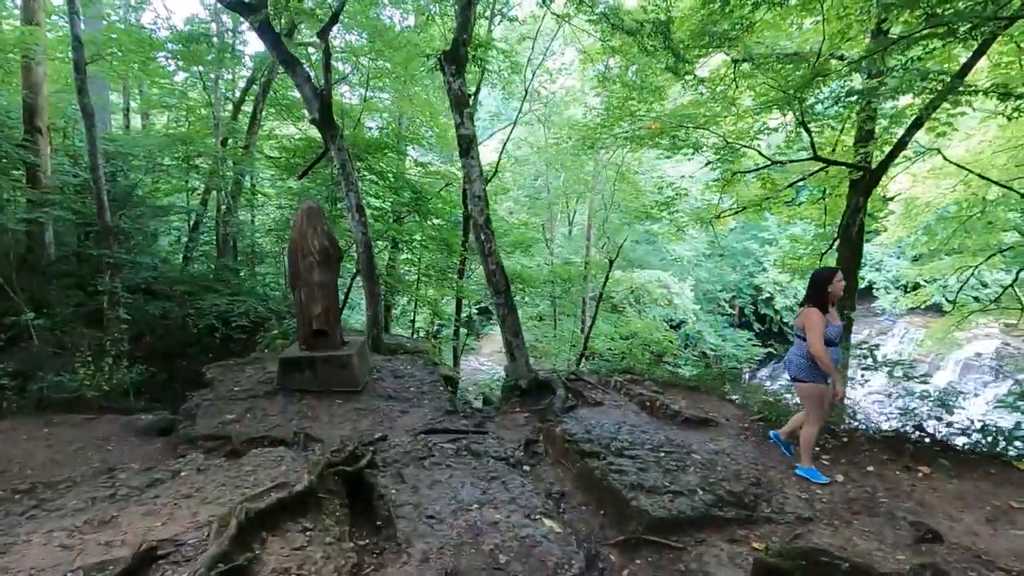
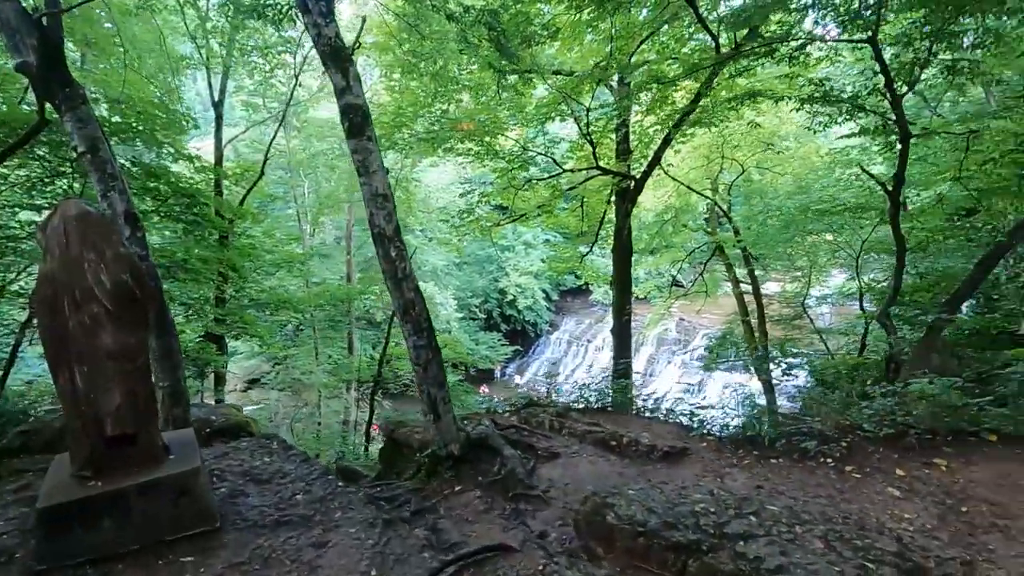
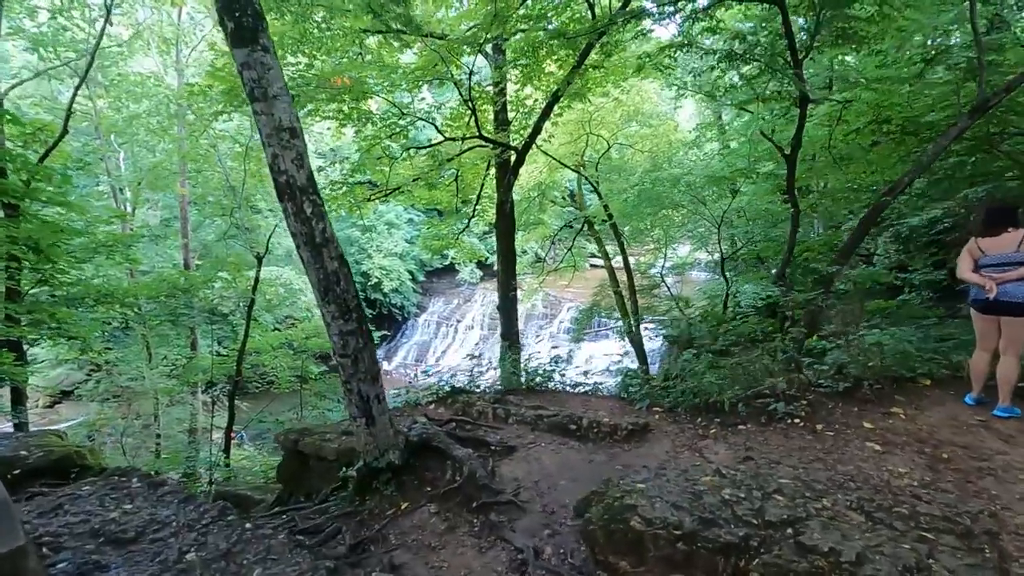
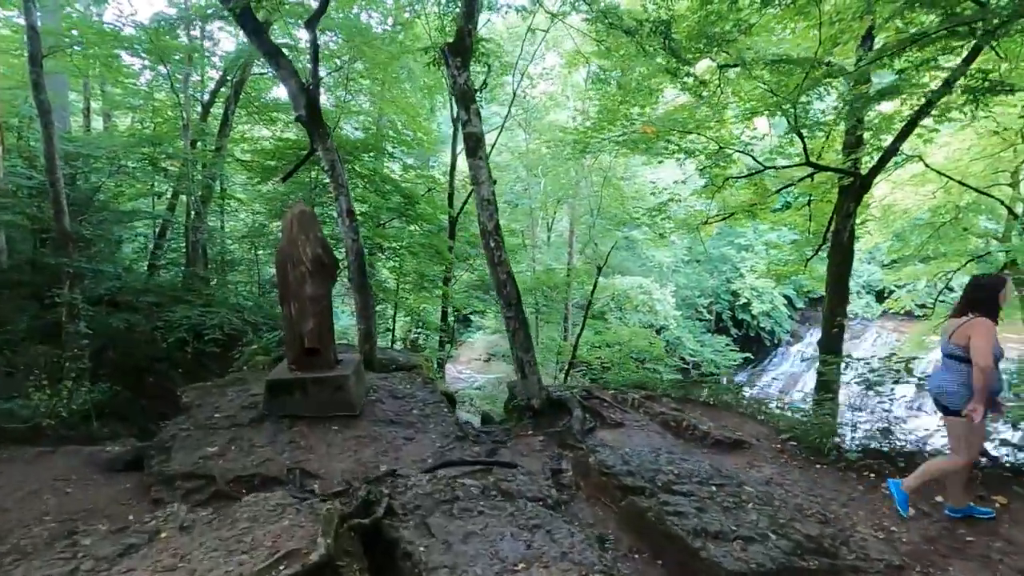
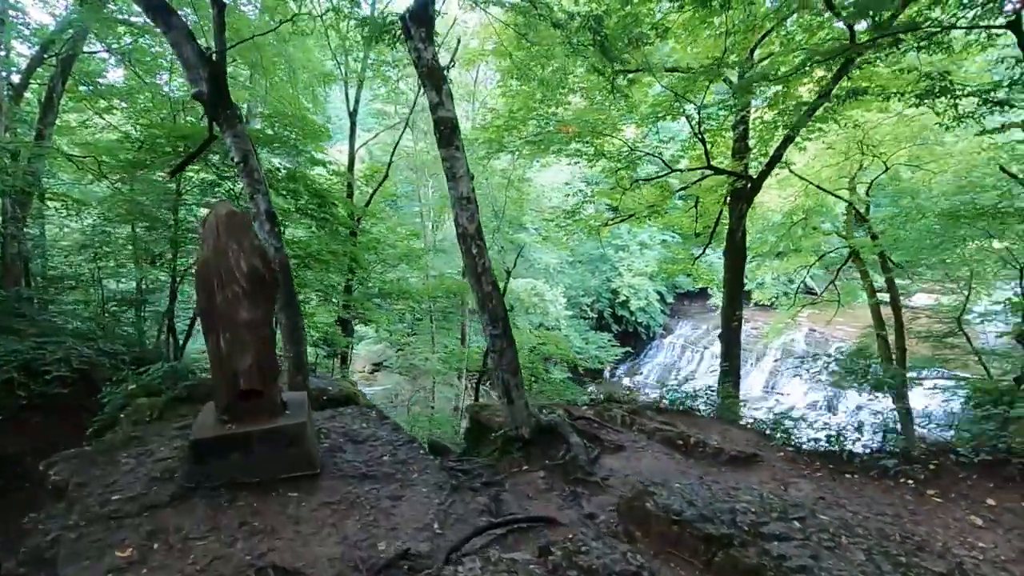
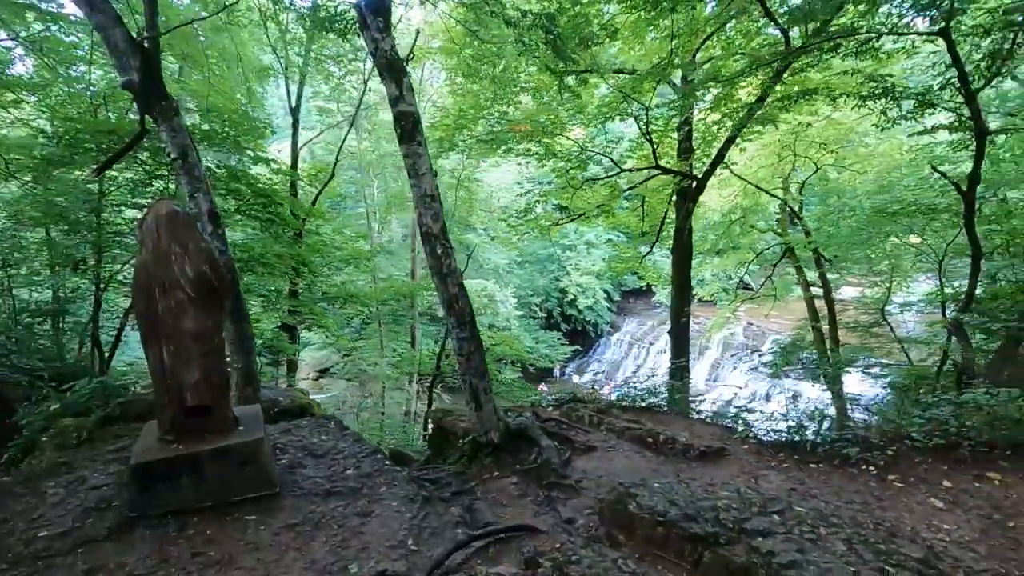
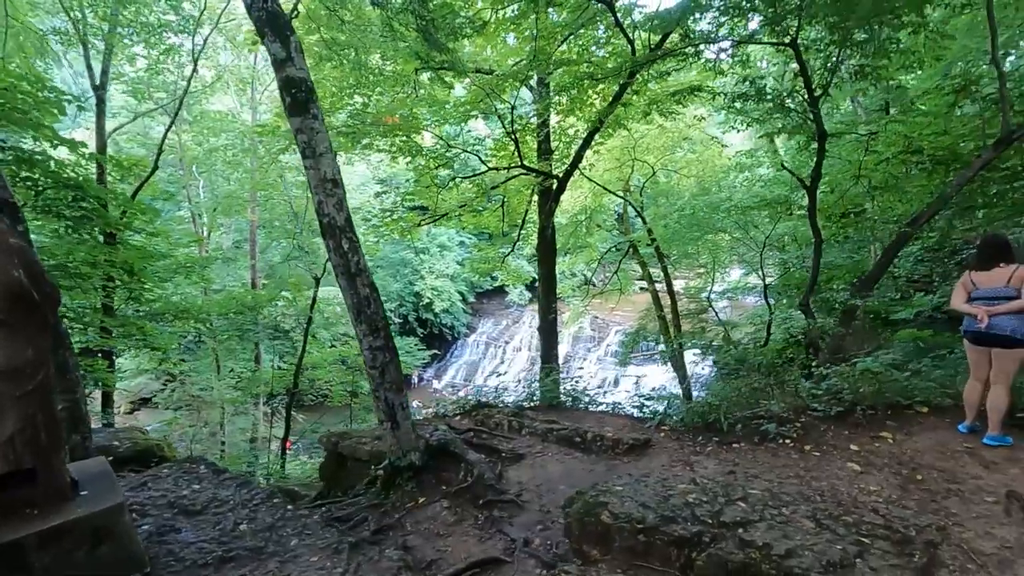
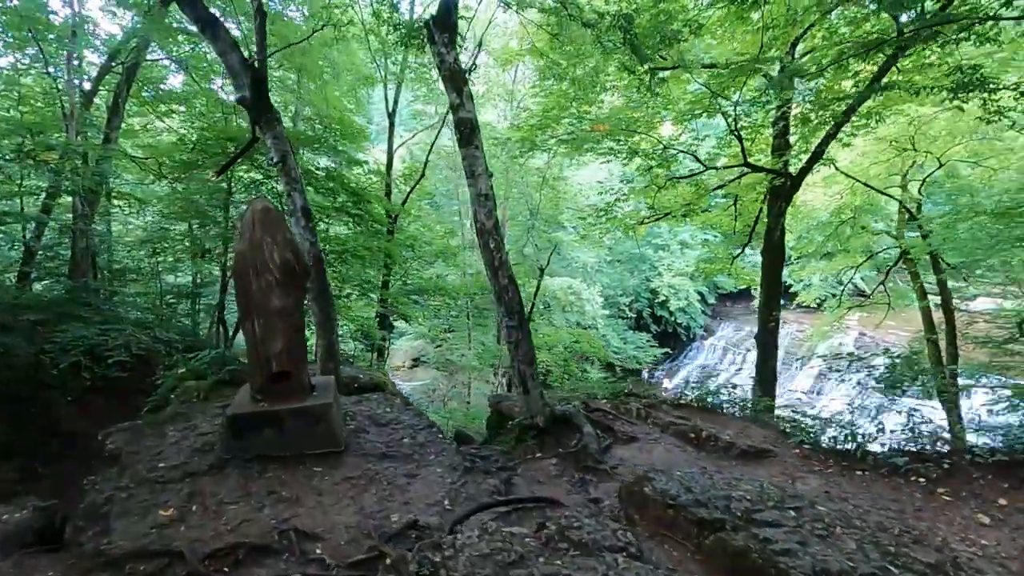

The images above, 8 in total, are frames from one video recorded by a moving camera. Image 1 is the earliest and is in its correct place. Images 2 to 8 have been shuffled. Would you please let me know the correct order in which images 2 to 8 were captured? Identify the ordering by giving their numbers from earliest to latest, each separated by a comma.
4, 8, 5, 6, 2, 7, 3
